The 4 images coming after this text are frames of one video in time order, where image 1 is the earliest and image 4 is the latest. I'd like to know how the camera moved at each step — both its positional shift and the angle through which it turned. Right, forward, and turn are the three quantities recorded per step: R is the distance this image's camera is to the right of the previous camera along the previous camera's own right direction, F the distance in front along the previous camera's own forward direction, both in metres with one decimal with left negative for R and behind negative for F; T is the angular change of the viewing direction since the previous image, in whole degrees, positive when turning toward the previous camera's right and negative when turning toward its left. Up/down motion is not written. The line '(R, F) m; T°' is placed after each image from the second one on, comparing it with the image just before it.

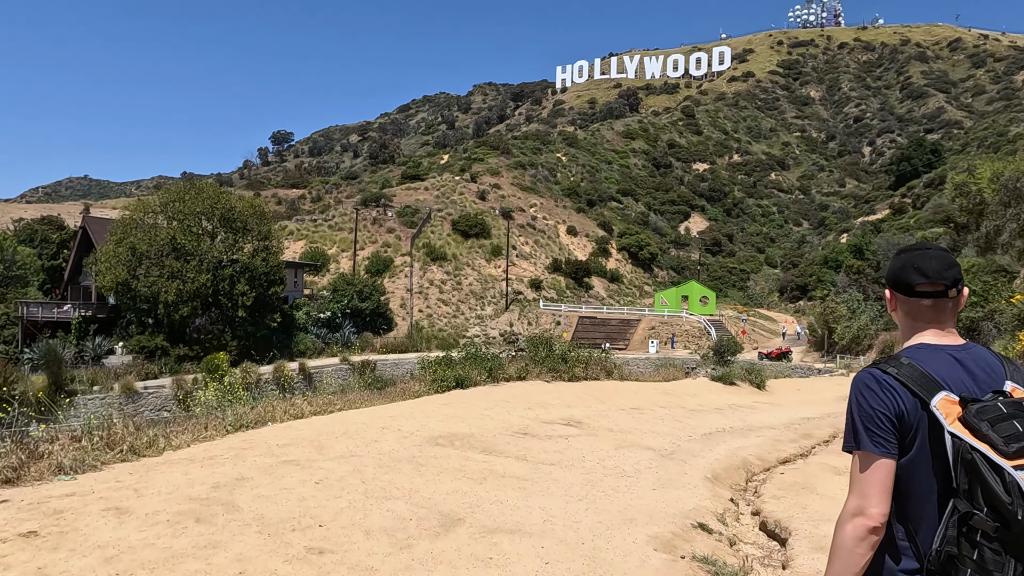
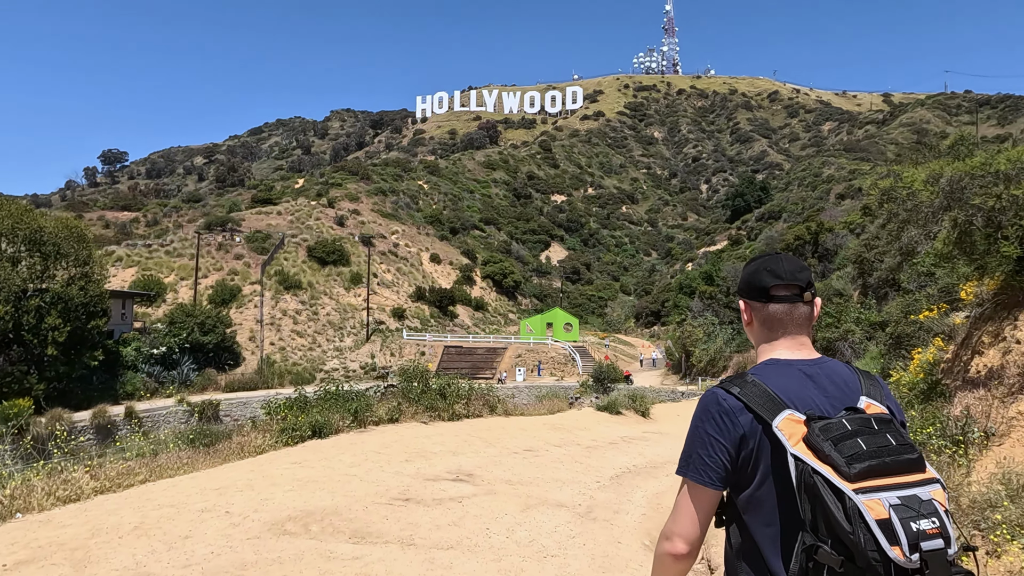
(-0.2, +1.8) m; +14°
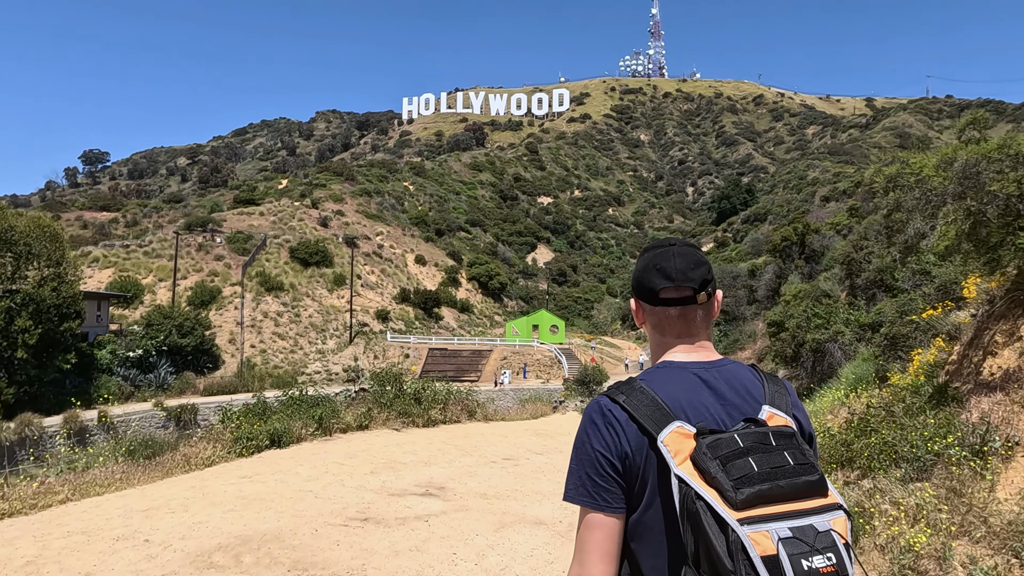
(+0.1, +0.7) m; +1°
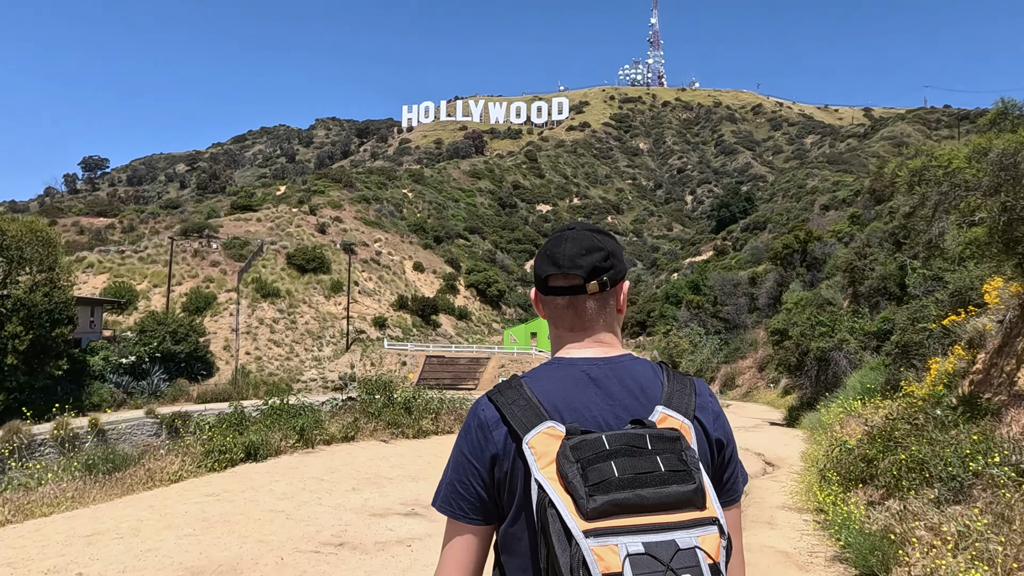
(+0.1, +0.6) m; 0°
